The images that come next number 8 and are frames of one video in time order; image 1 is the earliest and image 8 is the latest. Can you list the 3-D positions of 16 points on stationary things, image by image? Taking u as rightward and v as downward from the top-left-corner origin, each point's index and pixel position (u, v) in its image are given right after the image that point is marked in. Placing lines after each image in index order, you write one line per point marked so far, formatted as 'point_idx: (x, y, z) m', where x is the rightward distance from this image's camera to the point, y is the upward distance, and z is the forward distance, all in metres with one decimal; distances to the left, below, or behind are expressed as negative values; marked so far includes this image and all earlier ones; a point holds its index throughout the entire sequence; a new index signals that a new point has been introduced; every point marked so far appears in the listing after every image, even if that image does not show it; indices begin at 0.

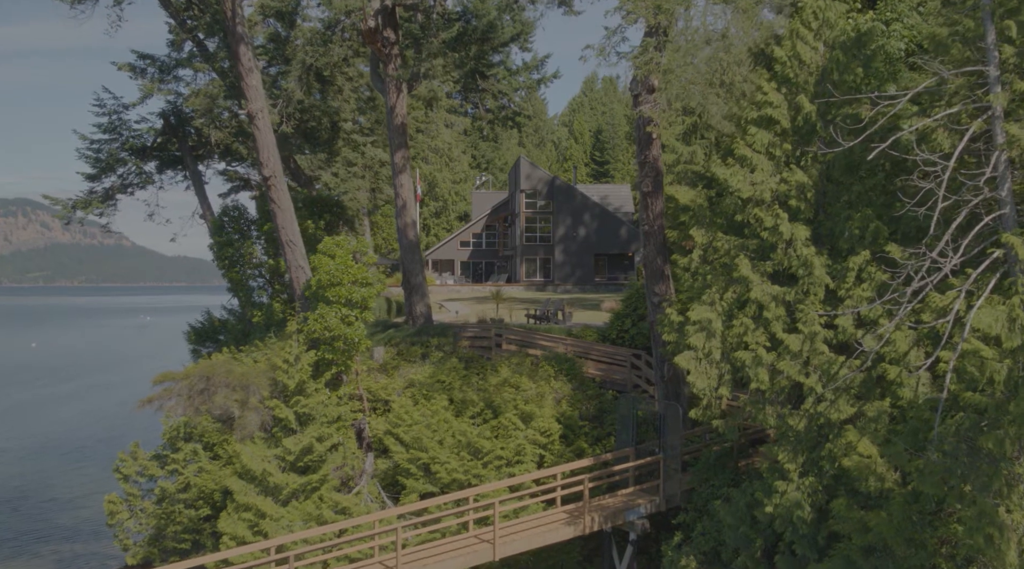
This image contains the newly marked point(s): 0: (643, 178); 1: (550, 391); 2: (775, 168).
0: (+2.7, +2.1, +16.2) m
1: (+0.8, -2.4, +17.5) m
2: (+4.5, +2.0, +13.6) m
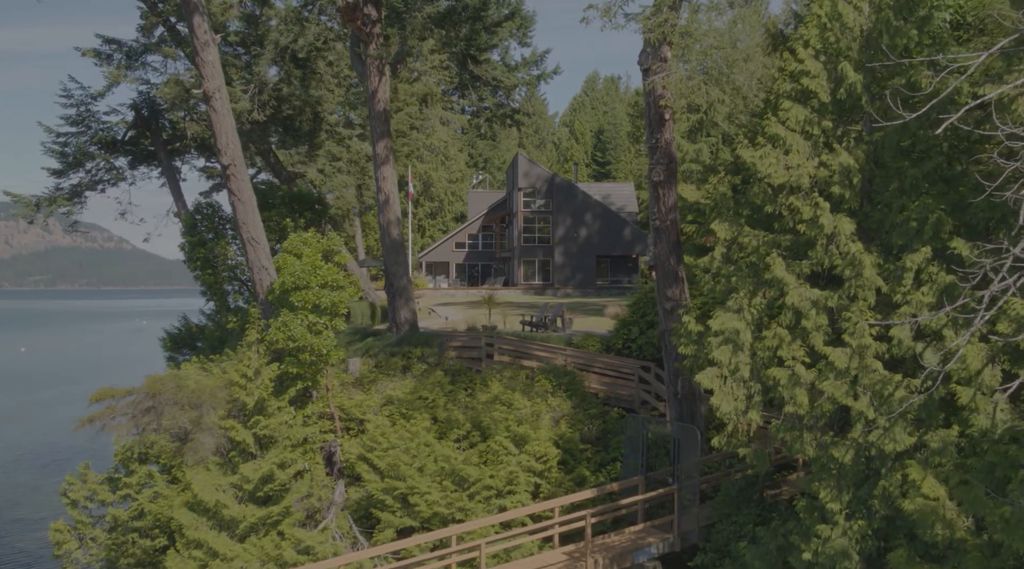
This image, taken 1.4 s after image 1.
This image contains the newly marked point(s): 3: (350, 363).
0: (+2.5, +2.1, +14.1) m
1: (+0.7, -2.4, +15.4) m
2: (+4.3, +1.9, +11.5) m
3: (-3.5, -1.7, +17.0) m
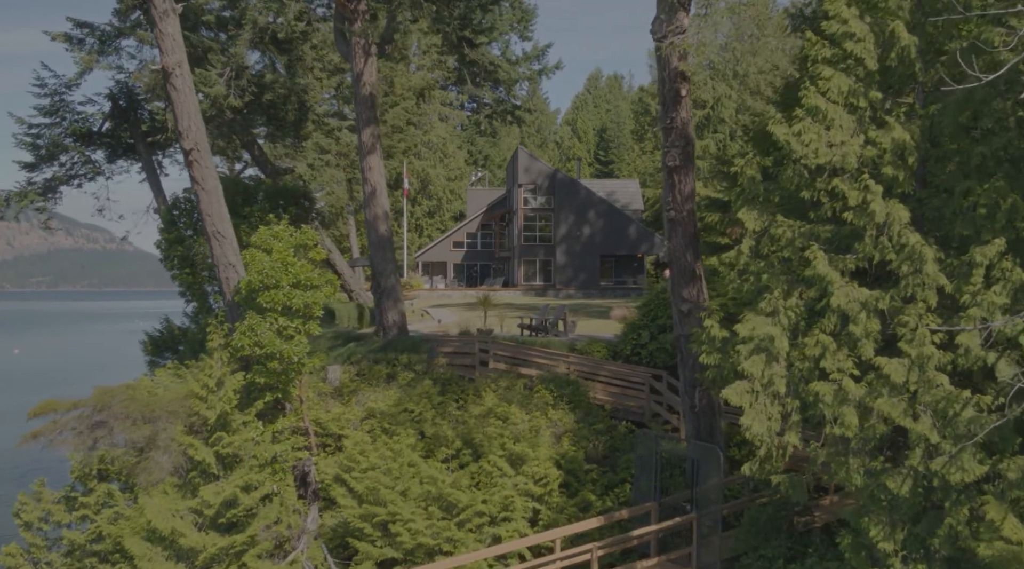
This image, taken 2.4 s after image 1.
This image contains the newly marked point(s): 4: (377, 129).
0: (+2.5, +2.1, +12.4) m
1: (+0.6, -2.4, +13.7) m
2: (+4.2, +1.9, +9.8) m
3: (-3.5, -1.7, +15.4) m
4: (-3.2, +3.6, +18.6) m
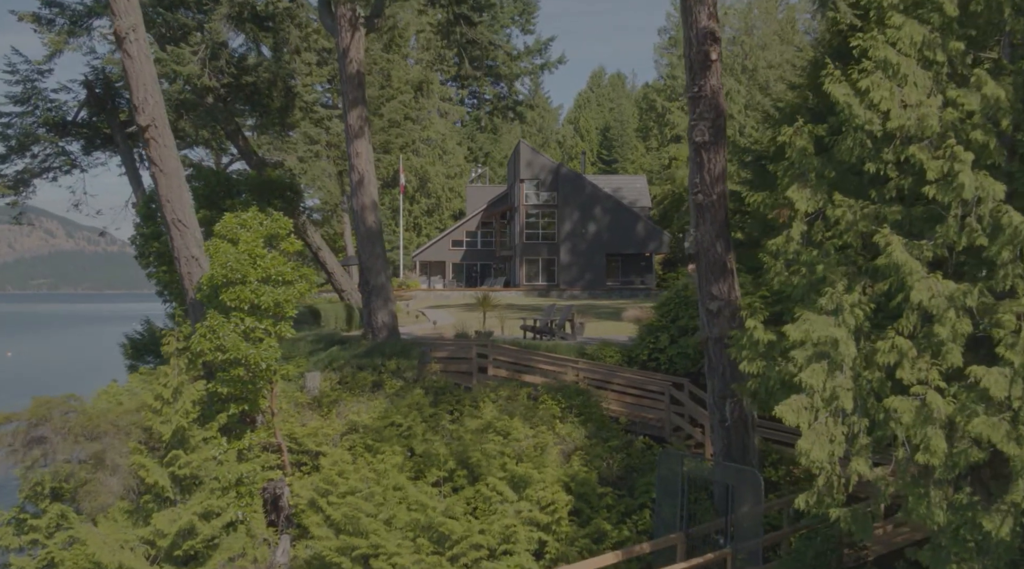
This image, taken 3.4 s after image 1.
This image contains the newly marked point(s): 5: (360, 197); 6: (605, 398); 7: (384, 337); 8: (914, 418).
0: (+2.5, +2.2, +10.7) m
1: (+0.6, -2.3, +11.9) m
2: (+4.2, +2.0, +8.0) m
3: (-3.5, -1.6, +13.6) m
4: (-3.1, +3.7, +16.9) m
5: (-3.2, +1.9, +17.0) m
6: (+1.6, -1.9, +13.4) m
7: (-2.7, -1.1, +16.8) m
8: (+3.6, -1.2, +7.2) m
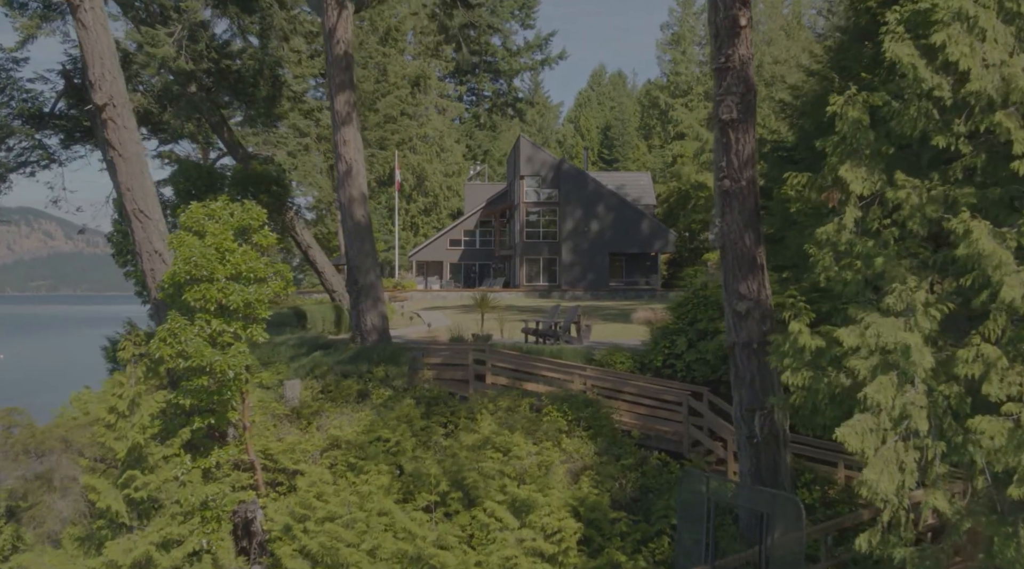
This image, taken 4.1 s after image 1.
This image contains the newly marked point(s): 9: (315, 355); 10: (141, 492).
0: (+2.5, +2.2, +9.4) m
1: (+0.6, -2.3, +10.6) m
2: (+4.3, +2.0, +6.7) m
3: (-3.5, -1.6, +12.3) m
4: (-3.1, +3.7, +15.6) m
5: (-3.2, +1.9, +15.7) m
6: (+1.6, -1.9, +12.1) m
7: (-2.7, -1.1, +15.5) m
8: (+3.6, -1.2, +5.9) m
9: (-3.3, -1.2, +13.5) m
10: (-4.4, -2.5, +9.5) m
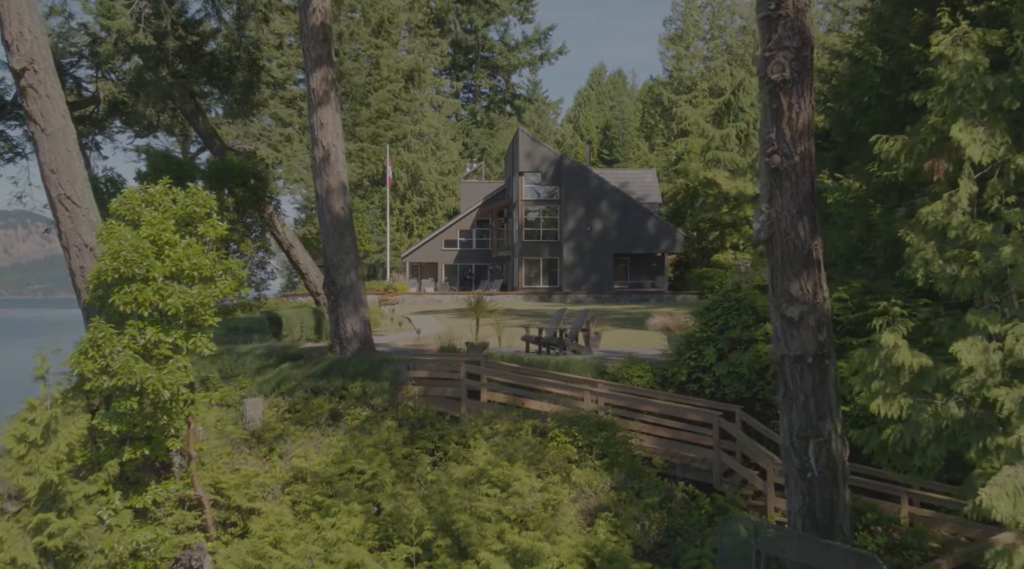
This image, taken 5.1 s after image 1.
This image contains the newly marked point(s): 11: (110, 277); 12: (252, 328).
0: (+2.5, +2.2, +7.6) m
1: (+0.6, -2.3, +8.8) m
2: (+4.3, +2.1, +5.0) m
3: (-3.5, -1.6, +10.5) m
4: (-3.1, +3.7, +13.8) m
5: (-3.2, +1.8, +13.9) m
6: (+1.6, -1.9, +10.3) m
7: (-2.7, -1.1, +13.7) m
8: (+3.6, -1.1, +4.1) m
9: (-3.3, -1.2, +11.7) m
10: (-4.4, -2.5, +7.7) m
11: (-4.2, +0.1, +8.4) m
12: (-4.7, -0.8, +14.4) m
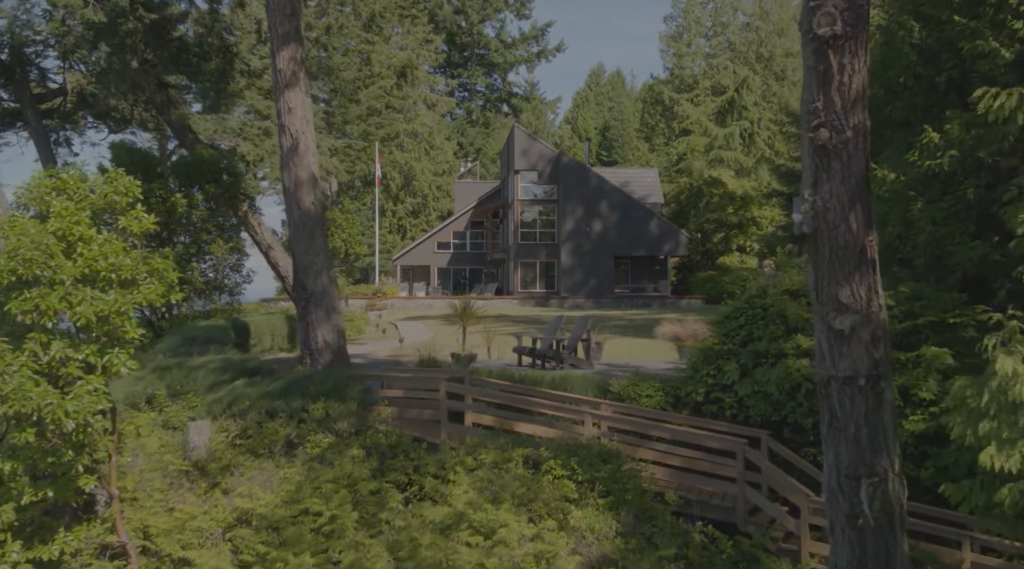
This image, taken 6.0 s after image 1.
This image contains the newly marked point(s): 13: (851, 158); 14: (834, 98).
0: (+2.4, +2.2, +6.1) m
1: (+0.5, -2.4, +7.3) m
2: (+4.2, +2.0, +3.5) m
3: (-3.6, -1.6, +9.0) m
4: (-3.3, +3.6, +12.3) m
5: (-3.4, +1.8, +12.4) m
6: (+1.4, -1.9, +8.8) m
7: (-2.8, -1.2, +12.2) m
8: (+3.5, -1.2, +2.6) m
9: (-3.5, -1.3, +10.2) m
10: (-4.5, -2.5, +6.2) m
11: (-4.3, 0.0, +6.9) m
12: (-4.8, -0.9, +12.9) m
13: (+2.6, +1.0, +6.2) m
14: (+2.5, +1.4, +6.2) m
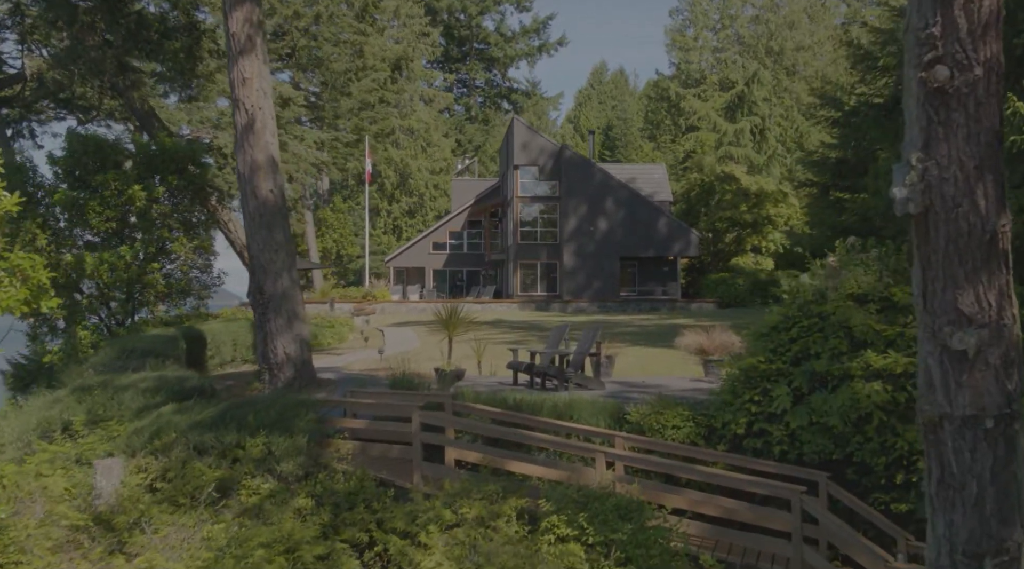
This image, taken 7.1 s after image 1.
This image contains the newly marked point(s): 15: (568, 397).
0: (+2.3, +2.2, +4.3) m
1: (+0.4, -2.4, +5.4) m
2: (+4.1, +2.0, +1.6) m
3: (-3.7, -1.7, +7.1) m
4: (-3.3, +3.6, +10.5) m
5: (-3.4, +1.7, +10.5) m
6: (+1.4, -2.0, +6.9) m
7: (-2.9, -1.2, +10.3) m
8: (+3.4, -1.2, +0.7) m
9: (-3.5, -1.3, +8.3) m
10: (-4.6, -2.5, +4.3) m
11: (-4.4, 0.0, +5.0) m
12: (-4.9, -0.9, +11.0) m
13: (+2.6, +1.0, +4.3) m
14: (+2.4, +1.4, +4.3) m
15: (+0.6, -1.2, +8.6) m
